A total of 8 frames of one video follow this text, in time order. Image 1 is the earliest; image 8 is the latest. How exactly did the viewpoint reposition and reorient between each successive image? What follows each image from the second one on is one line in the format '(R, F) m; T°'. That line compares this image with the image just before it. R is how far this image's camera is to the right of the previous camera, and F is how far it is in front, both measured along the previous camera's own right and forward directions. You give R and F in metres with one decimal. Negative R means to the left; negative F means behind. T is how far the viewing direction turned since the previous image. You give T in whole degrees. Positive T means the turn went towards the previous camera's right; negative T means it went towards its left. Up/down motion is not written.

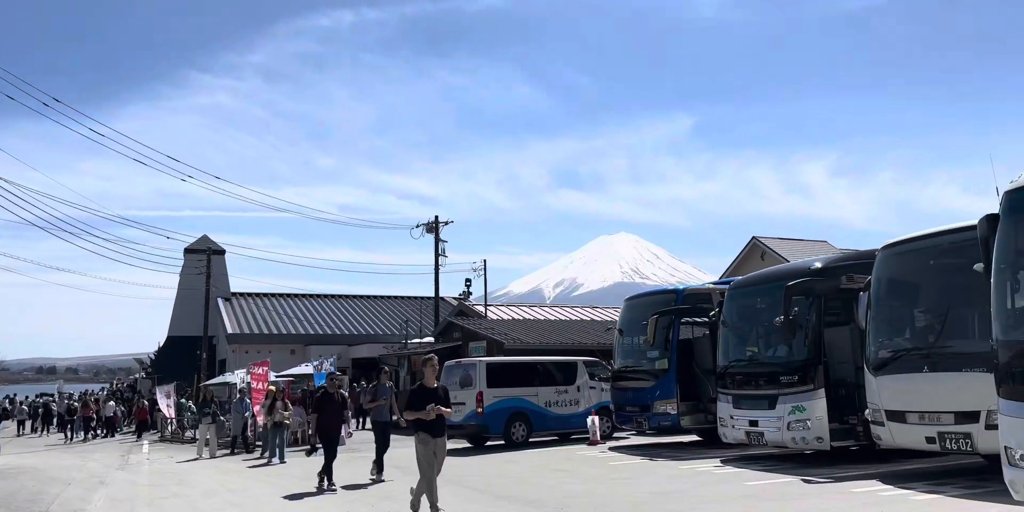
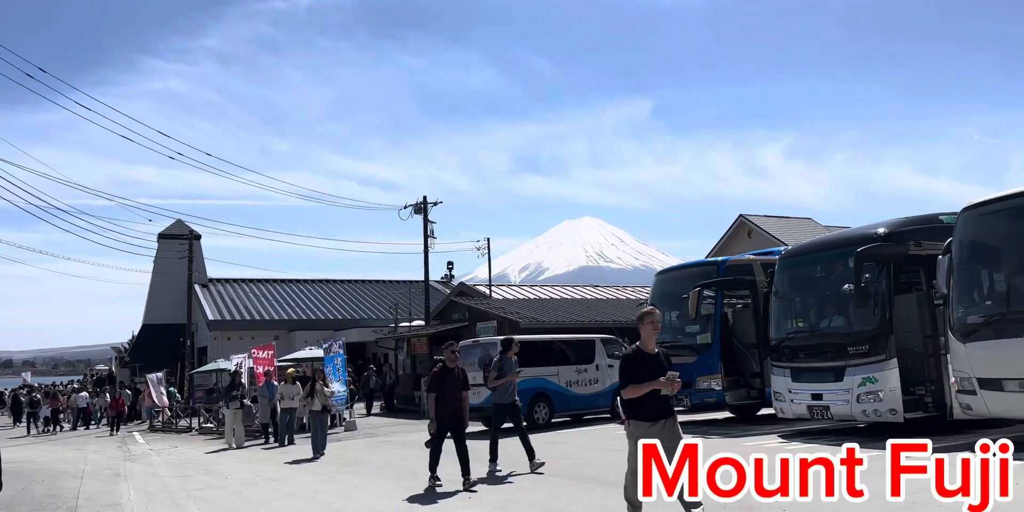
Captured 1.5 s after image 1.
(-1.4, +0.8) m; +3°
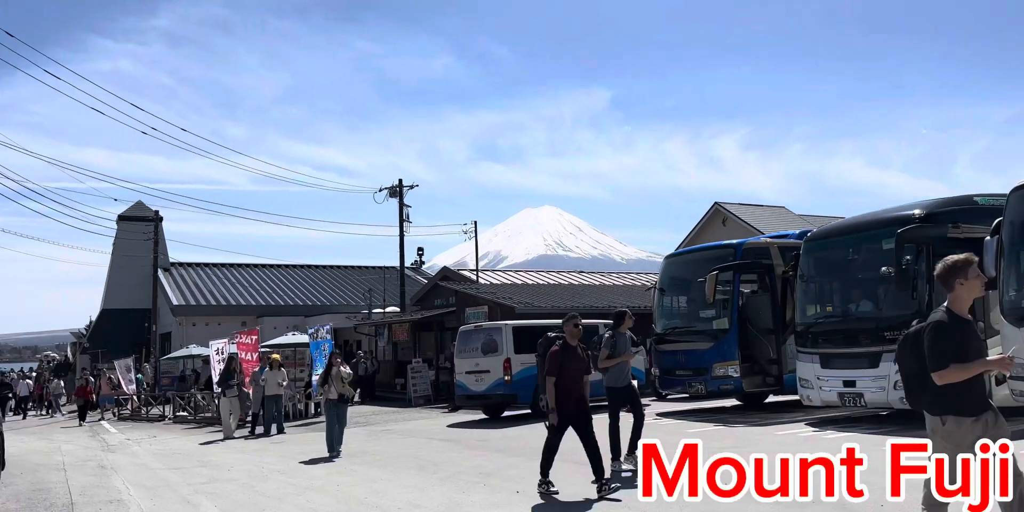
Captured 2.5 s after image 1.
(-1.0, +0.7) m; +3°
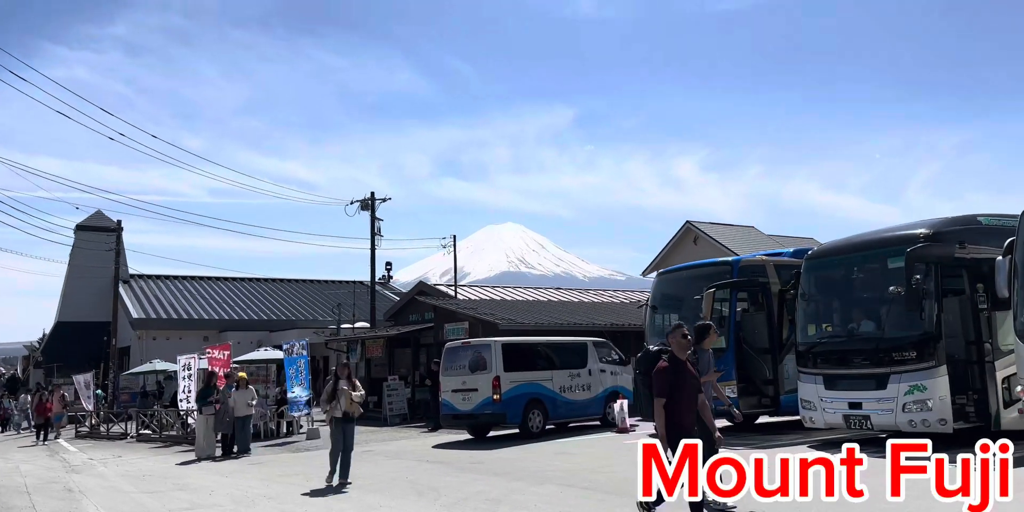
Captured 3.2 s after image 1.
(-0.6, +0.5) m; +3°
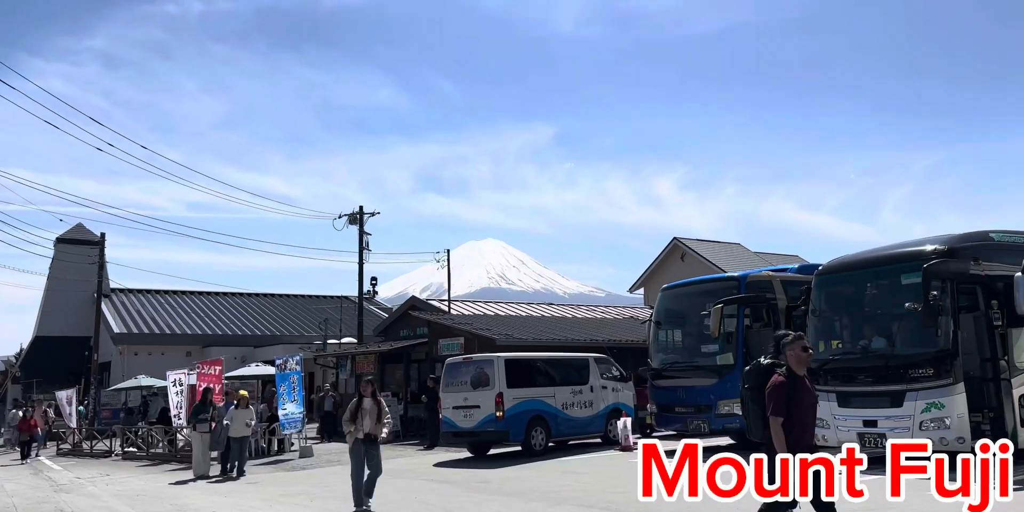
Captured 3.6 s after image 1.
(-0.5, +0.2) m; +1°
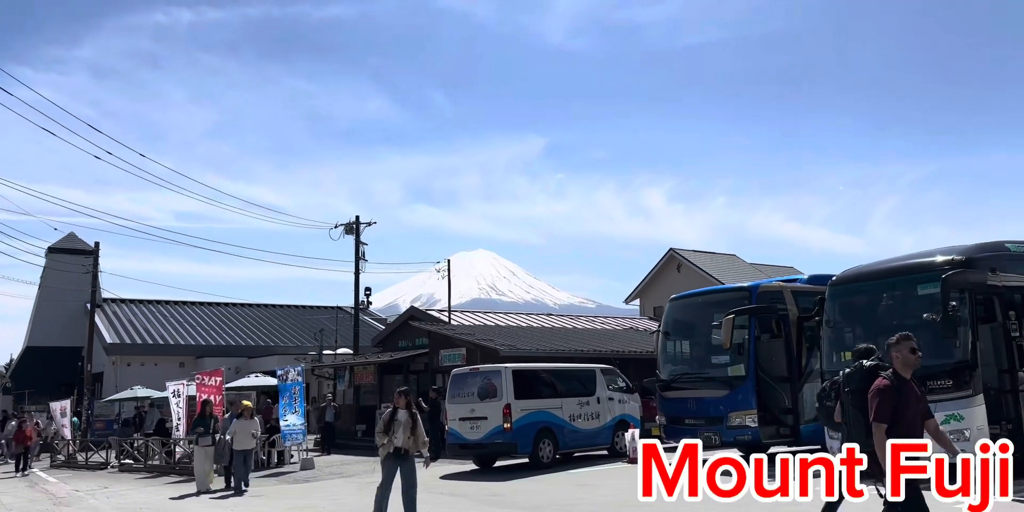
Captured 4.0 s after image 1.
(-0.3, +0.2) m; +1°
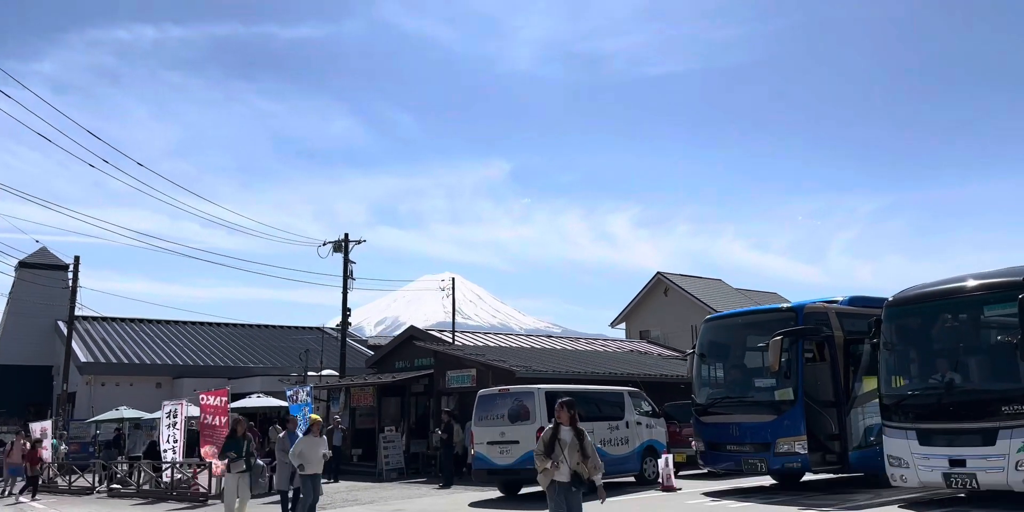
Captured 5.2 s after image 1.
(-1.3, +0.7) m; +3°
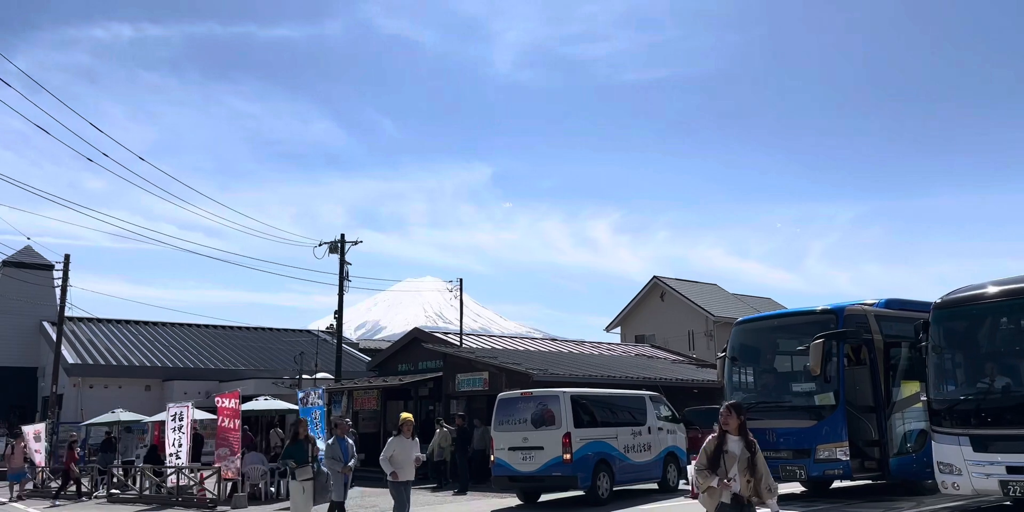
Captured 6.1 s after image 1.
(-0.9, +0.5) m; +1°
